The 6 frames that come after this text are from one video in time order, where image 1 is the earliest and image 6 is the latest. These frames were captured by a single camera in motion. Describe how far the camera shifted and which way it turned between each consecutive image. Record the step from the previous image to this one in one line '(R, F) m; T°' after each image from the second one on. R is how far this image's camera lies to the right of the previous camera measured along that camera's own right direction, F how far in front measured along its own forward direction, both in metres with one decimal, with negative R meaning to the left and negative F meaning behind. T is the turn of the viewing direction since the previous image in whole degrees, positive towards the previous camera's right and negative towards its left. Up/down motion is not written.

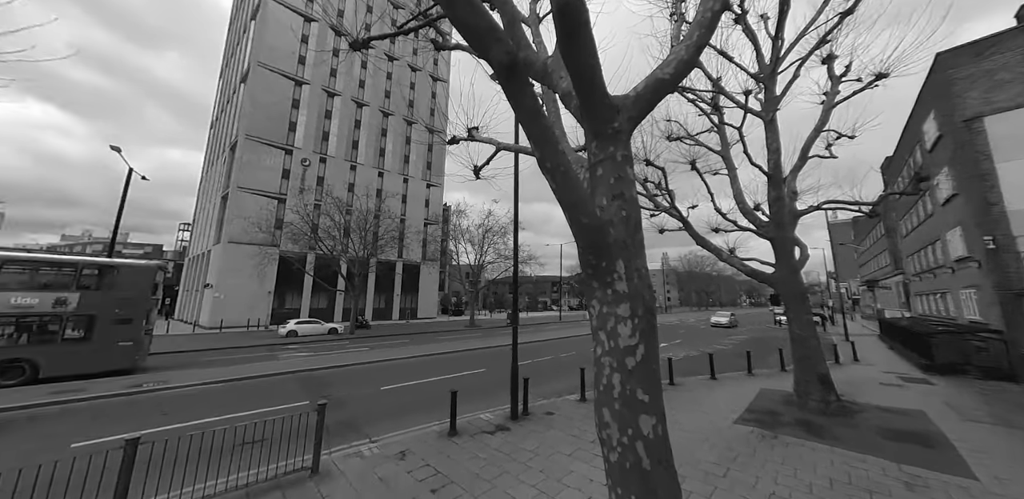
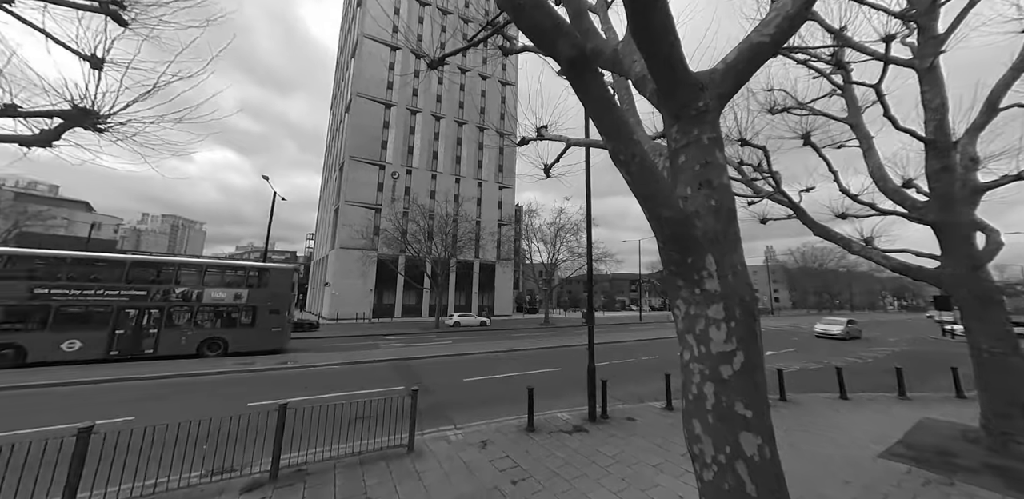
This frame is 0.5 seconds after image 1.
(0.0, 0.0) m; -13°
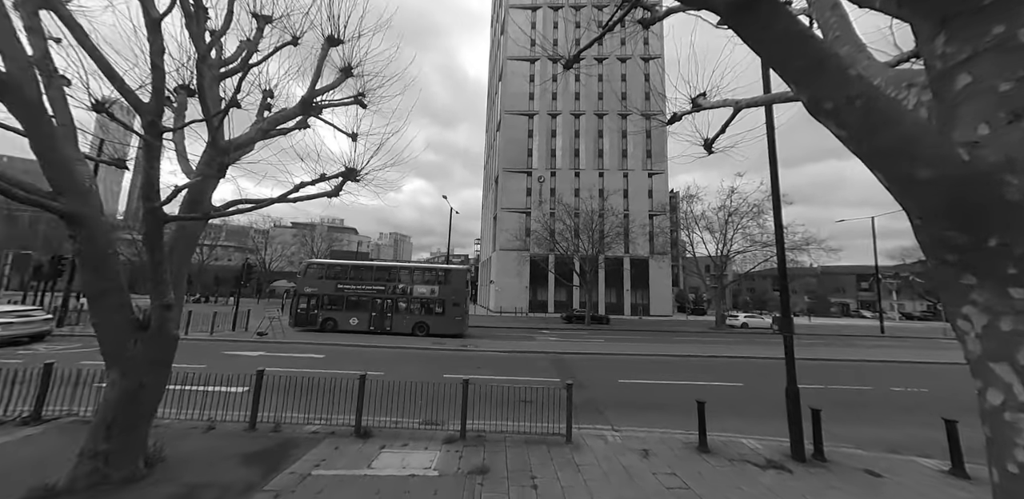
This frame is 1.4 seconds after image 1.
(0.0, +0.1) m; -25°
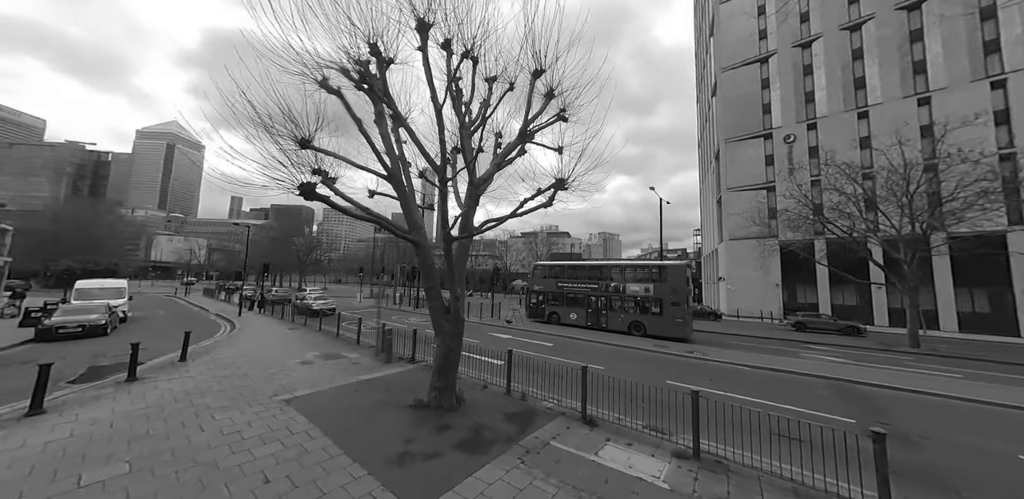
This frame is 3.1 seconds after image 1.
(-0.1, +0.4) m; -35°
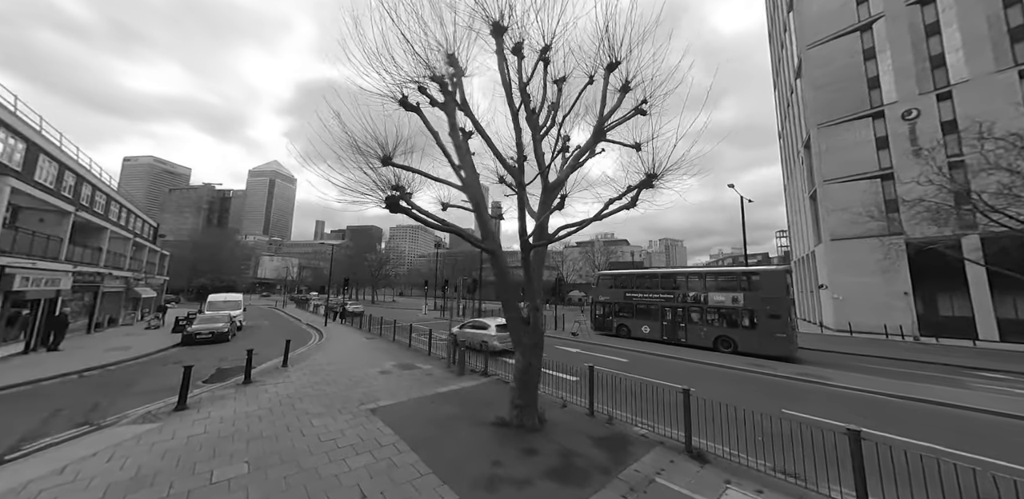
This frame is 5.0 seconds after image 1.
(-1.2, +1.0) m; -10°
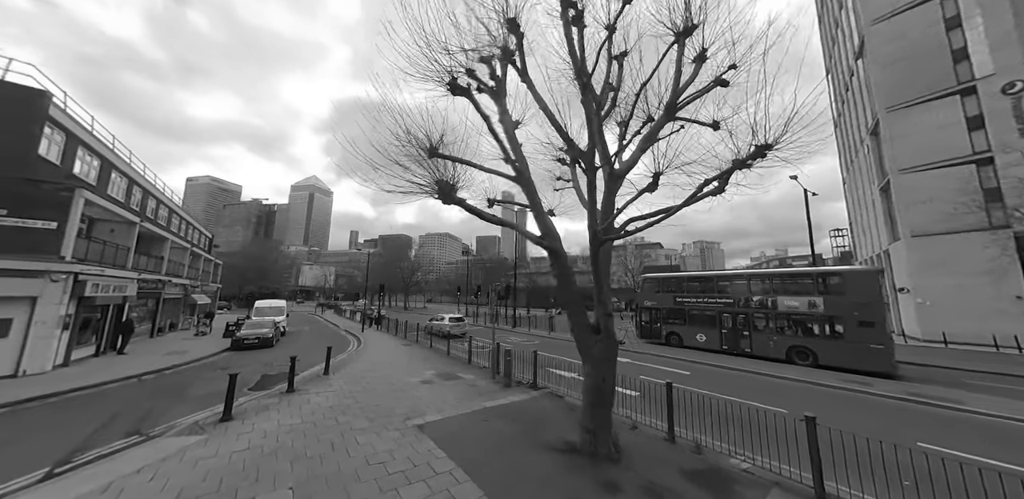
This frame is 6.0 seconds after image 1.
(-1.6, +2.0) m; -5°
